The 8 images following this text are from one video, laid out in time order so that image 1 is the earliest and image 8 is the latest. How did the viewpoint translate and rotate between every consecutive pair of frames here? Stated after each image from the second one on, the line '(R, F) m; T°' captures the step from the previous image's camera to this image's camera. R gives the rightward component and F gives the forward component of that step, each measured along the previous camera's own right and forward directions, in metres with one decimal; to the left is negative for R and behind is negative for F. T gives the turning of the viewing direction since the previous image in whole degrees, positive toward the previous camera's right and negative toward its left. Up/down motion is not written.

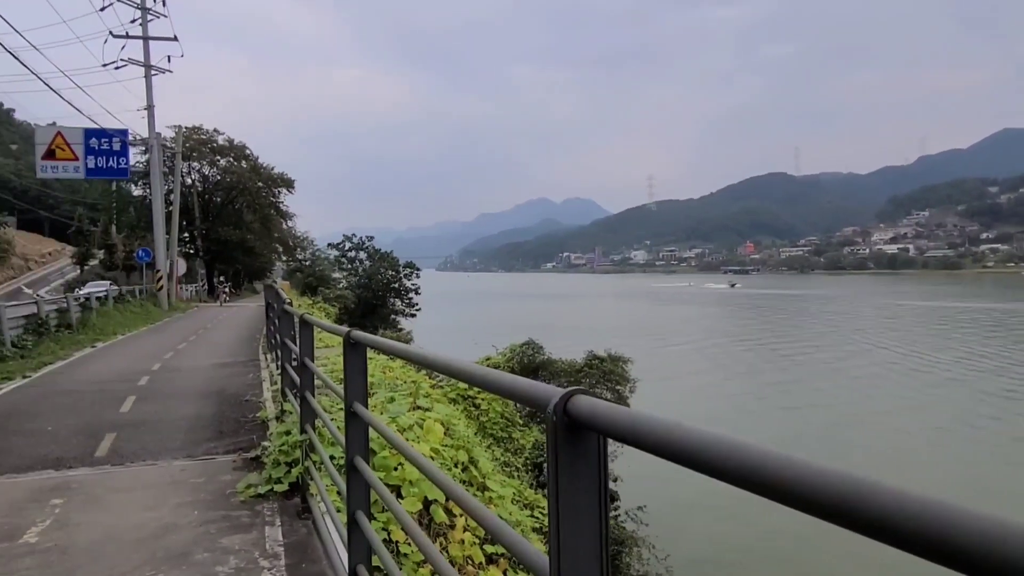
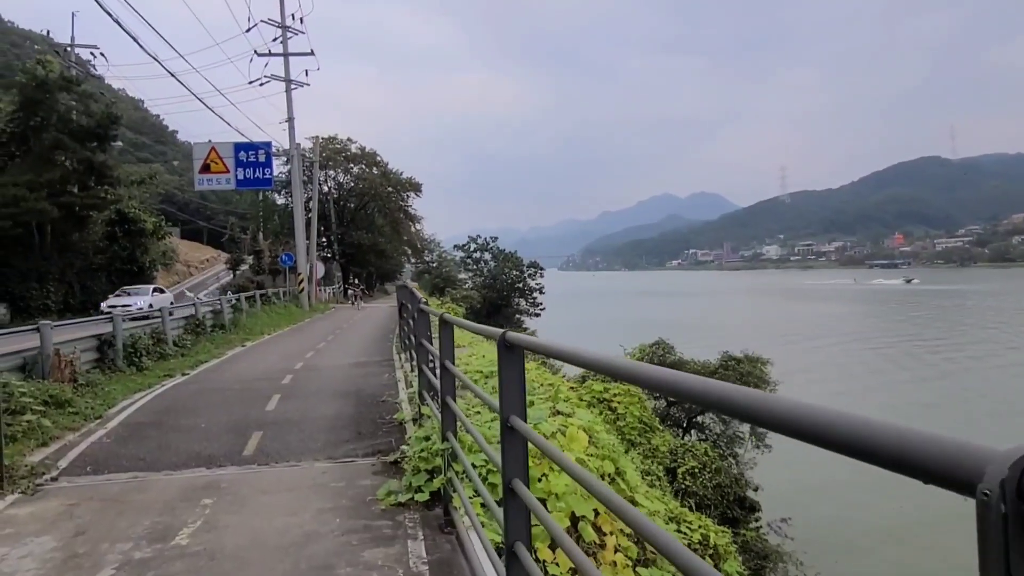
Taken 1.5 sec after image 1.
(-0.2, +0.4) m; -9°
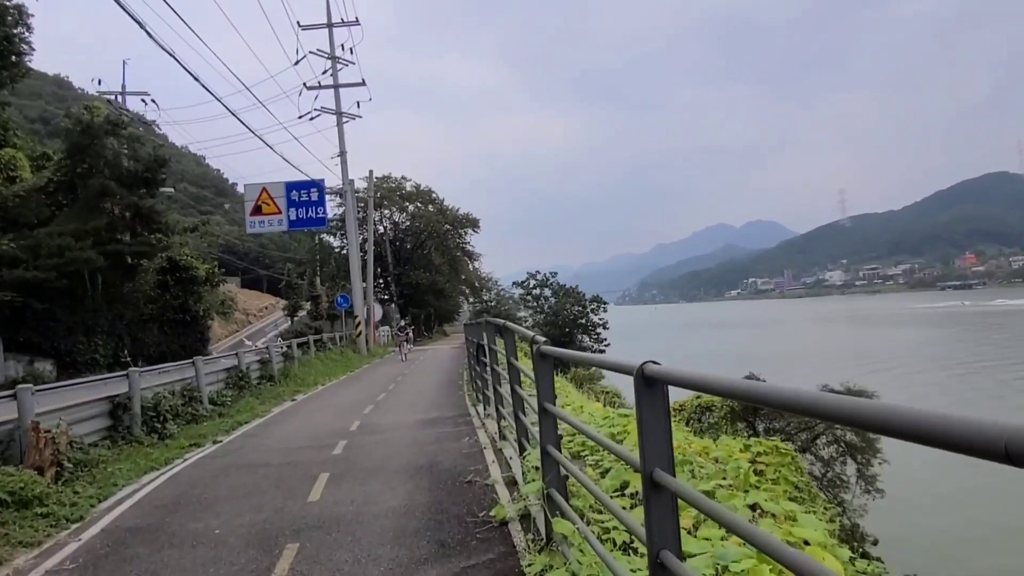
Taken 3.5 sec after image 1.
(-0.6, +2.4) m; -4°
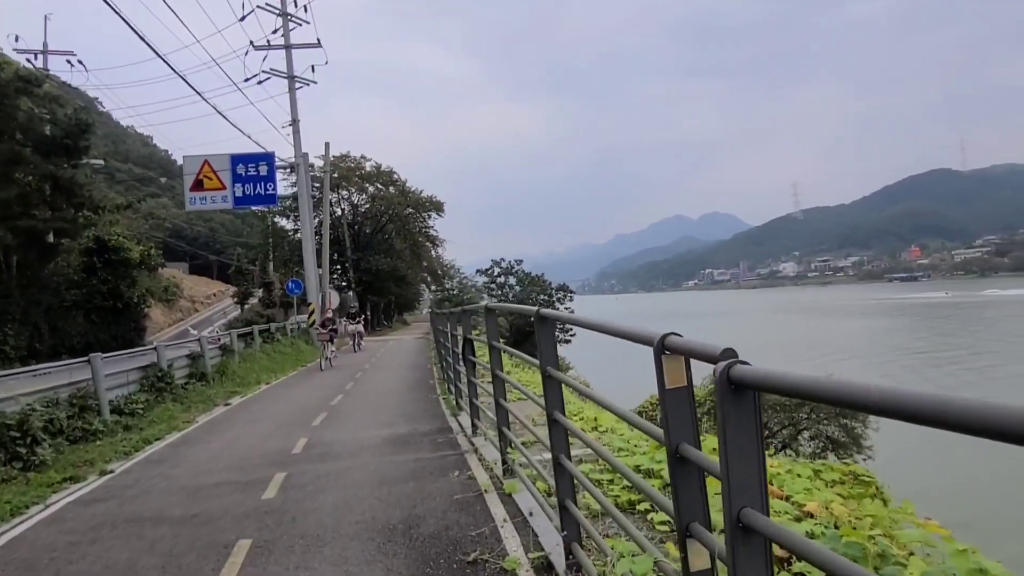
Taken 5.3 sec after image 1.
(-0.4, +2.4) m; +3°
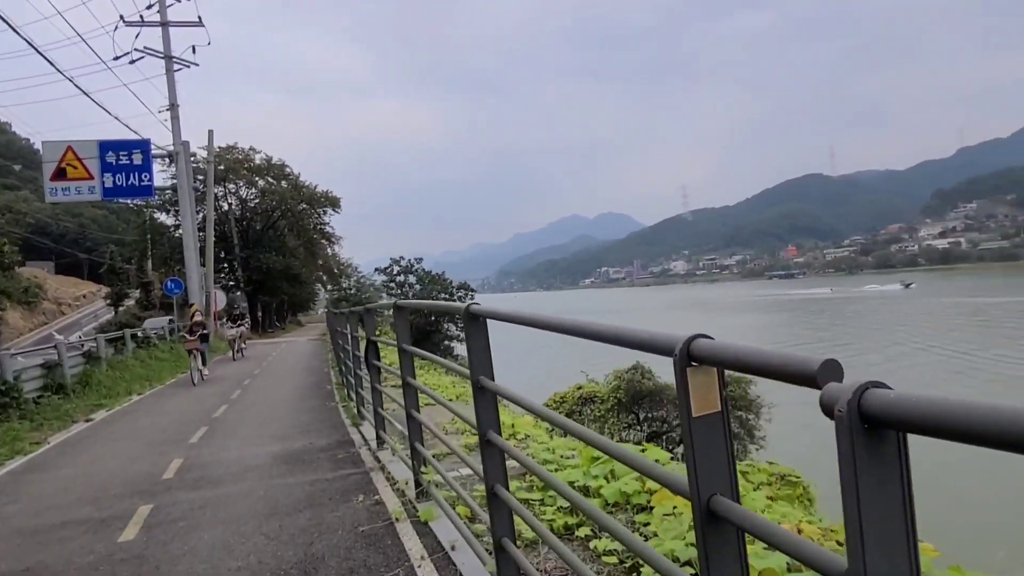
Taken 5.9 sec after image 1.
(-0.1, +0.8) m; +7°
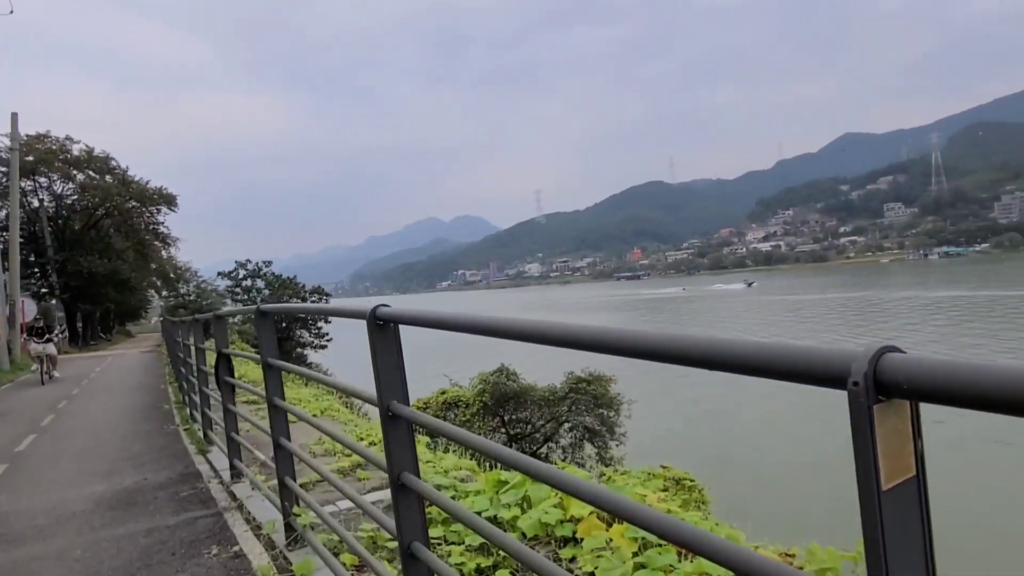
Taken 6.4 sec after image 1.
(-0.2, +0.8) m; +11°
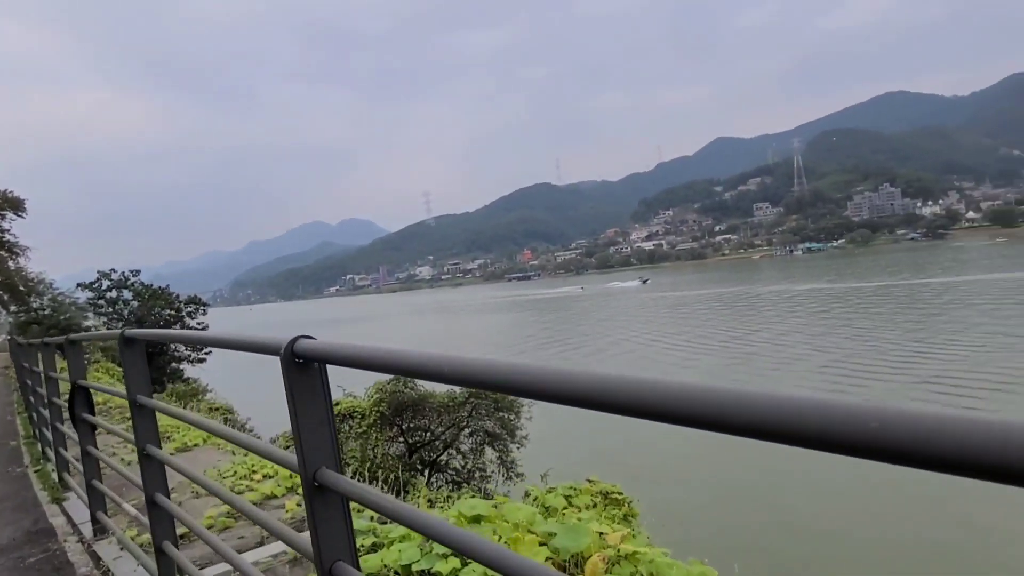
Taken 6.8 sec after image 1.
(-0.2, +0.7) m; +8°
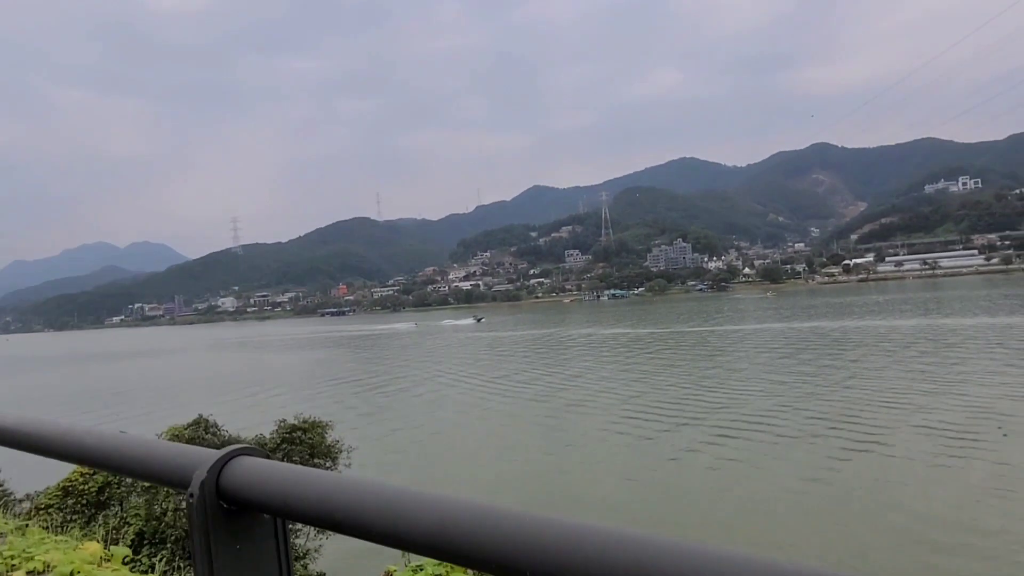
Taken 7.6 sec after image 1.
(-0.3, +2.5) m; +13°
